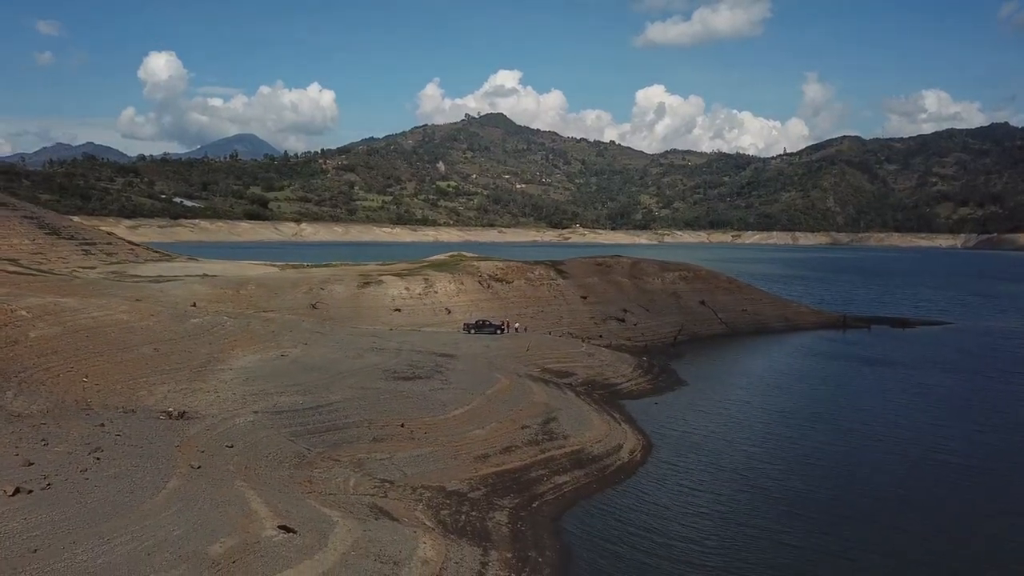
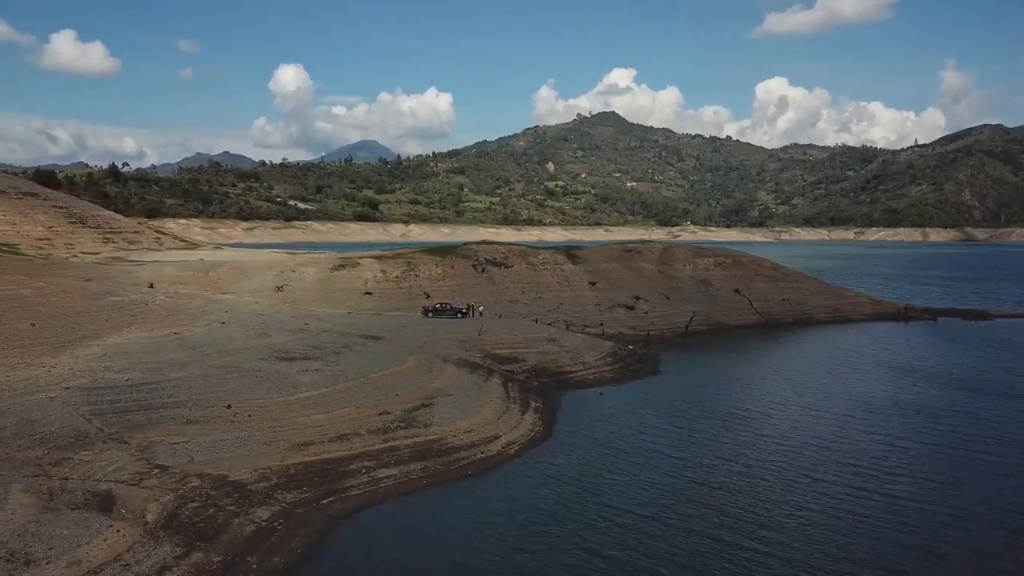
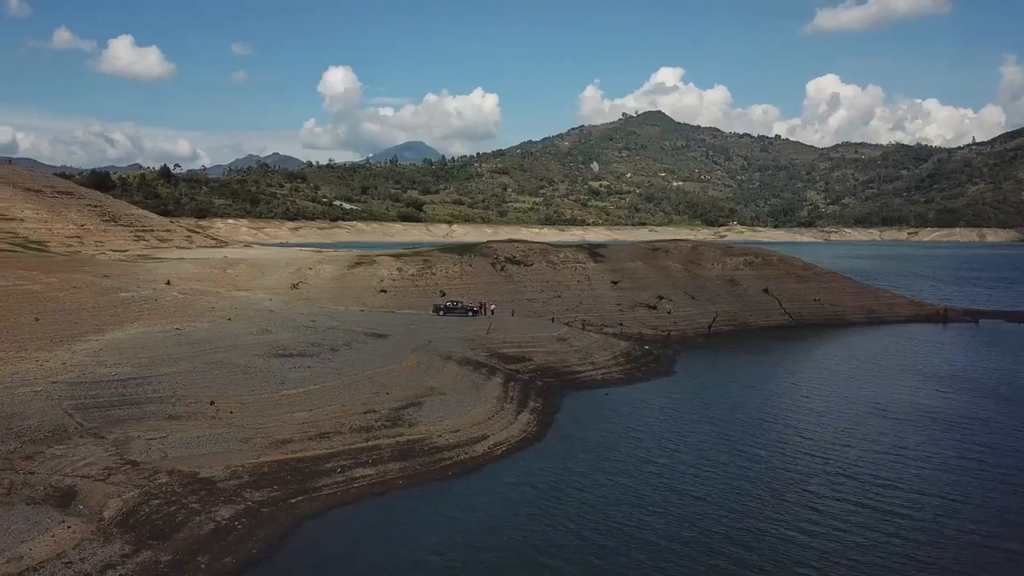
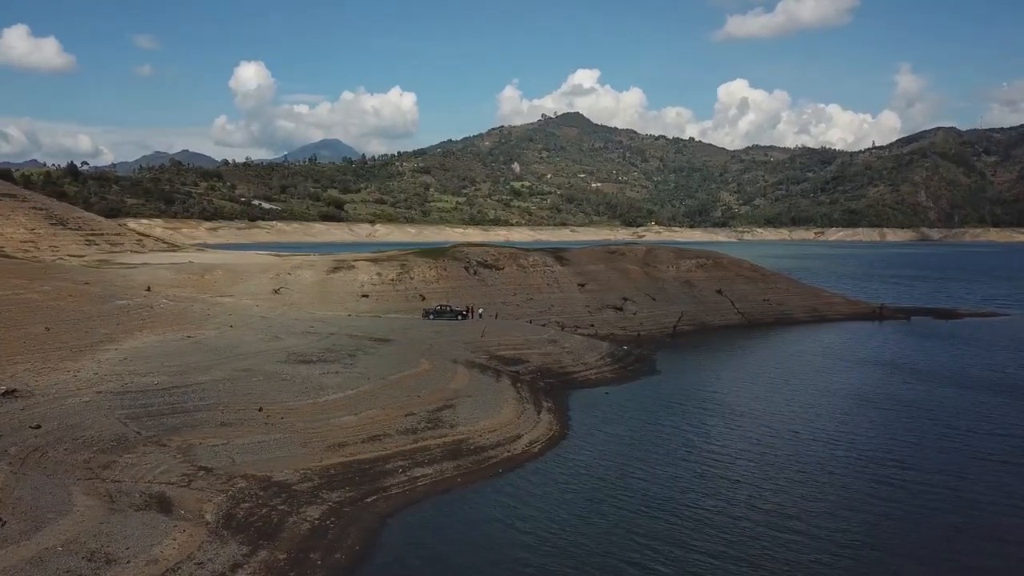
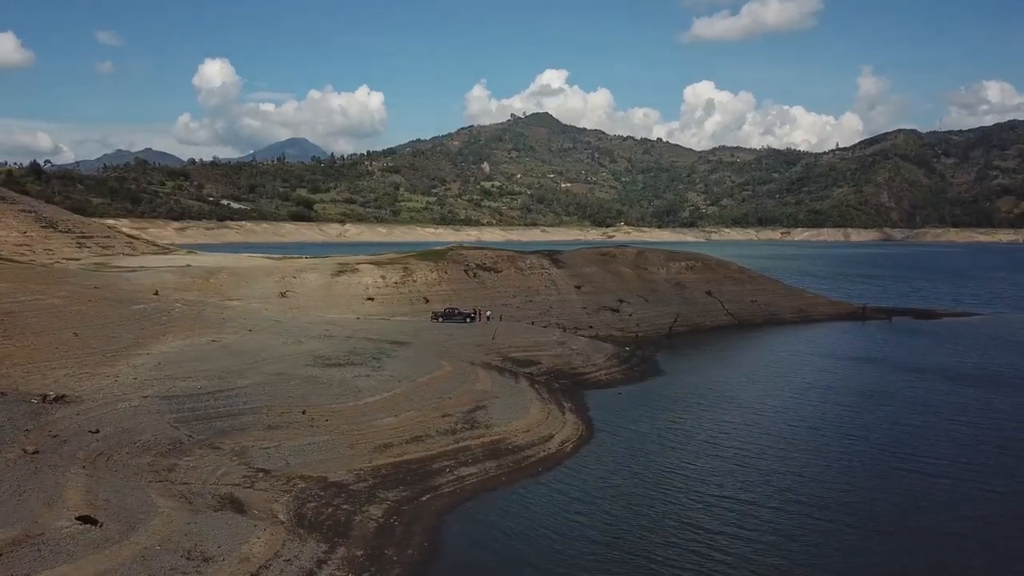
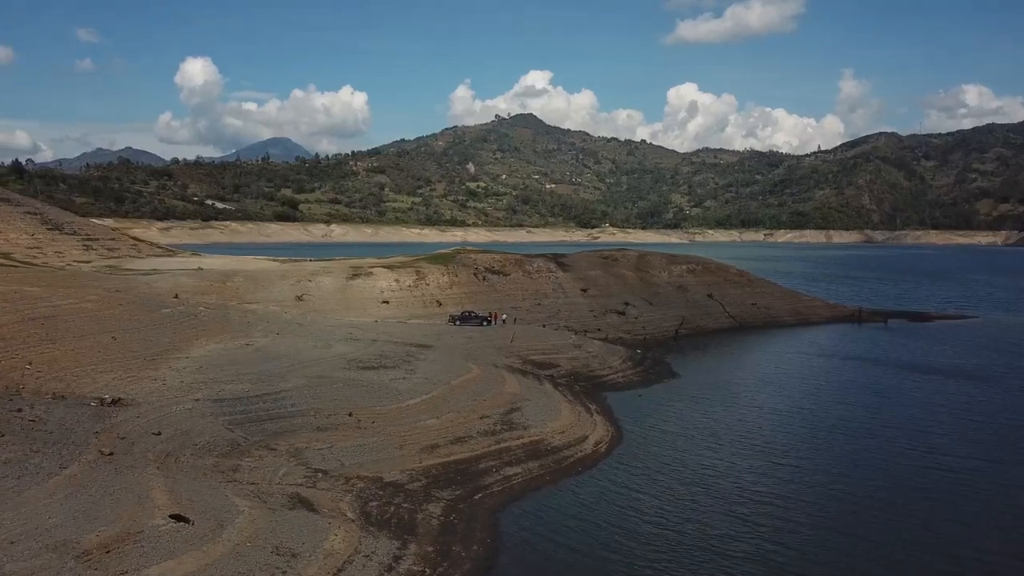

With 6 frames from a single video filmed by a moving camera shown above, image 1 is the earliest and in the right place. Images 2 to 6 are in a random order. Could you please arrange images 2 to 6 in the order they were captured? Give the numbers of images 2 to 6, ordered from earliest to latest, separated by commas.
6, 5, 4, 2, 3
